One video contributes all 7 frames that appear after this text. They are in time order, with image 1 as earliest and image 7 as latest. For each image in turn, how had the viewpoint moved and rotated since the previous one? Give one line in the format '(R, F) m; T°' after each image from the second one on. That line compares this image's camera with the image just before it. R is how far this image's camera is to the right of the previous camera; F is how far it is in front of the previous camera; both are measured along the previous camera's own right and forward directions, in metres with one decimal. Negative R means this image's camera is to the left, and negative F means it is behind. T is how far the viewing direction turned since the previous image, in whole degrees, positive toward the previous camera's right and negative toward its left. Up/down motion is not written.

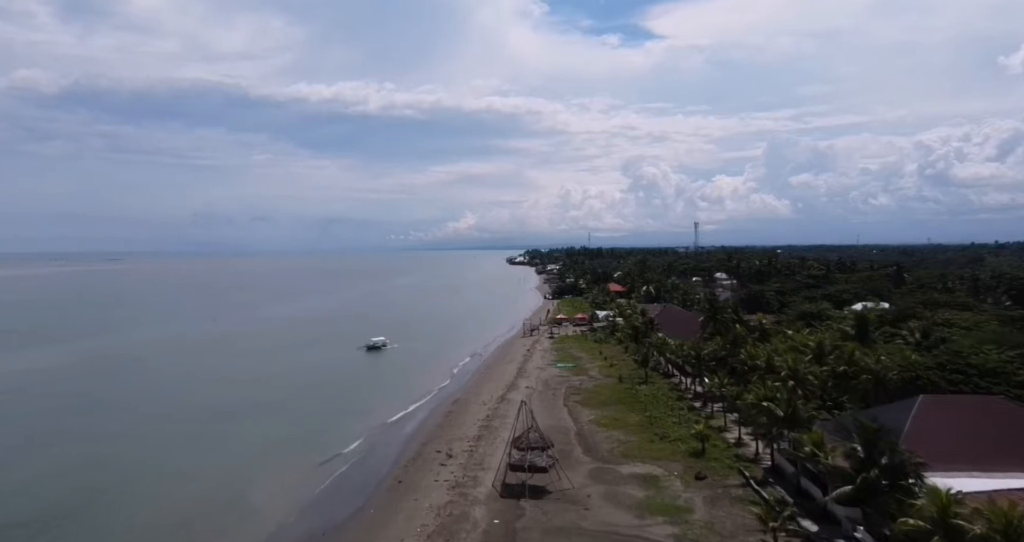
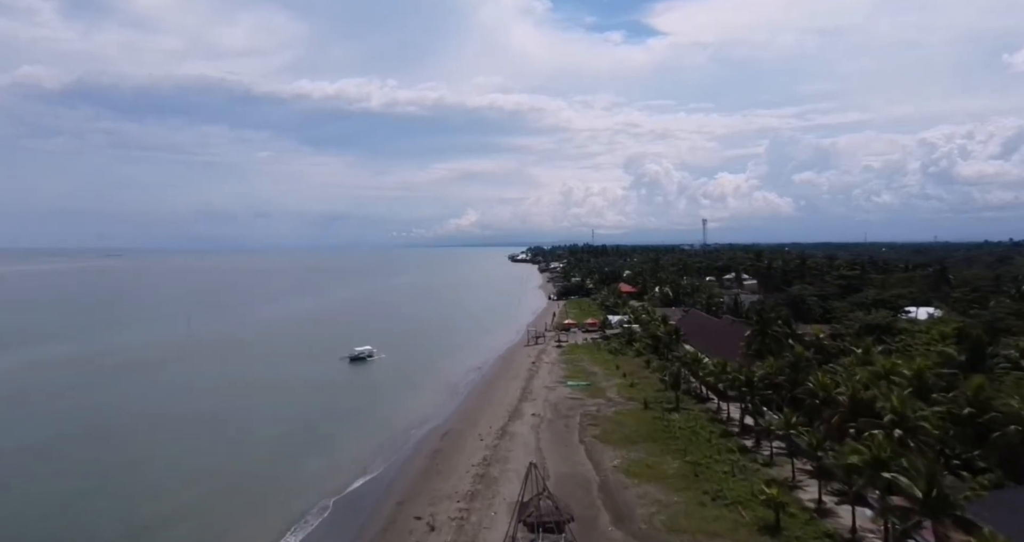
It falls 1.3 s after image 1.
(-0.1, +5.8) m; 0°
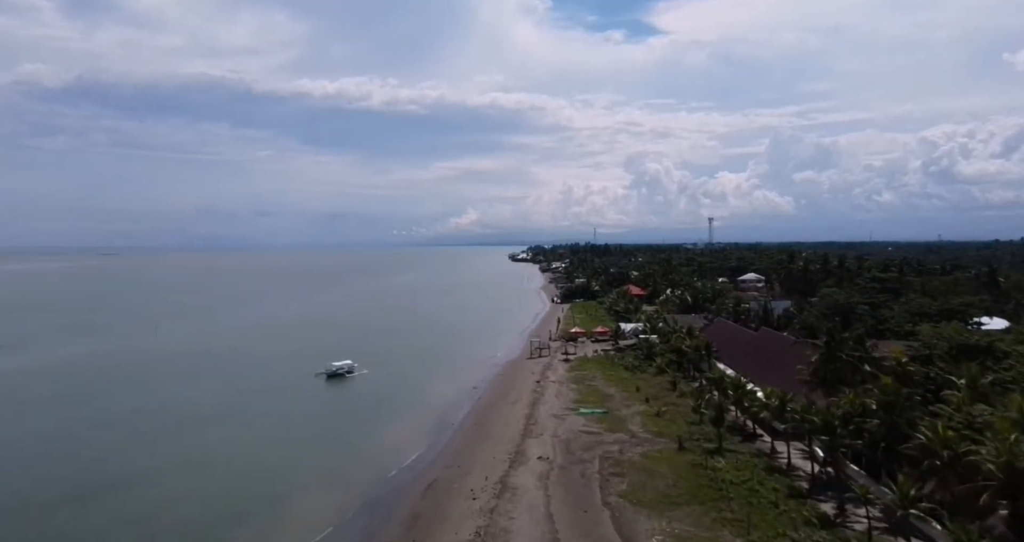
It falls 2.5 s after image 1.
(-0.1, +5.7) m; 0°
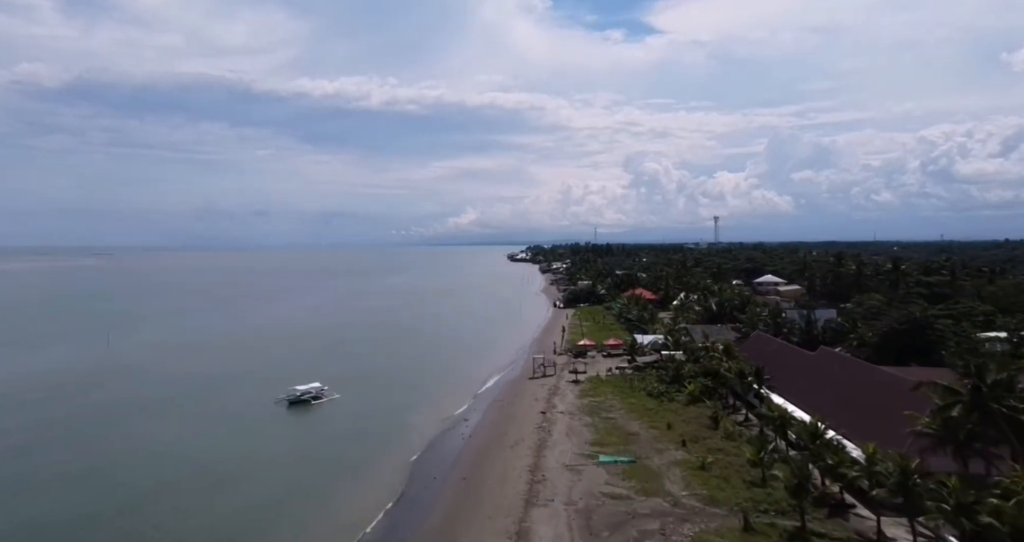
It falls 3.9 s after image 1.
(0.0, +6.4) m; 0°
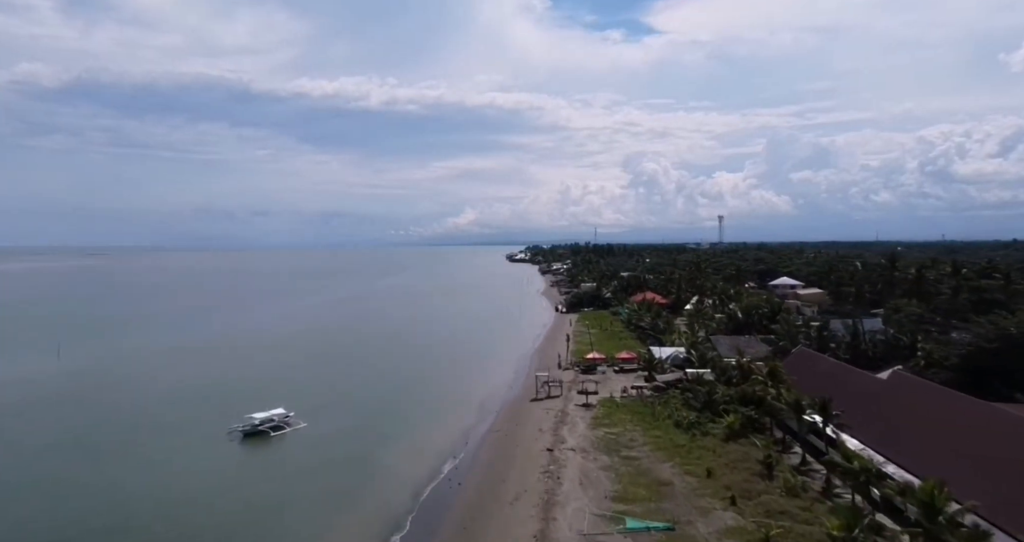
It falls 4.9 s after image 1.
(0.0, +5.2) m; 0°
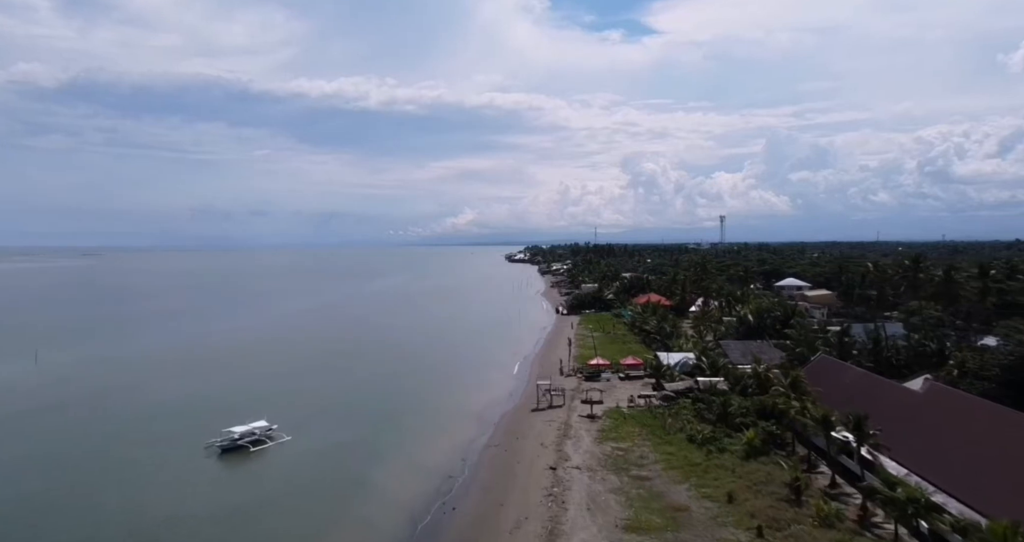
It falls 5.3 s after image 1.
(0.0, +2.0) m; 0°
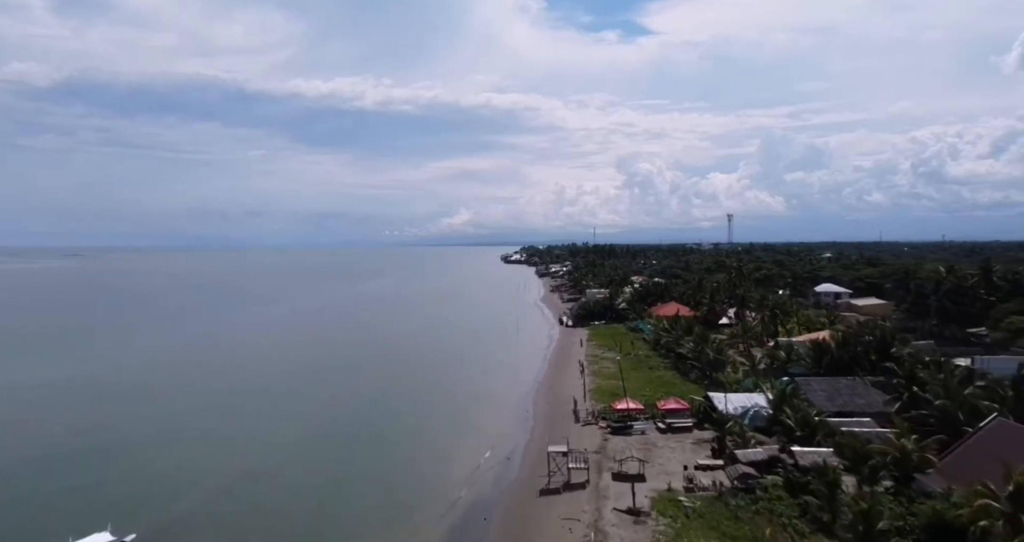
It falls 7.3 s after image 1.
(-0.1, +10.1) m; 0°
